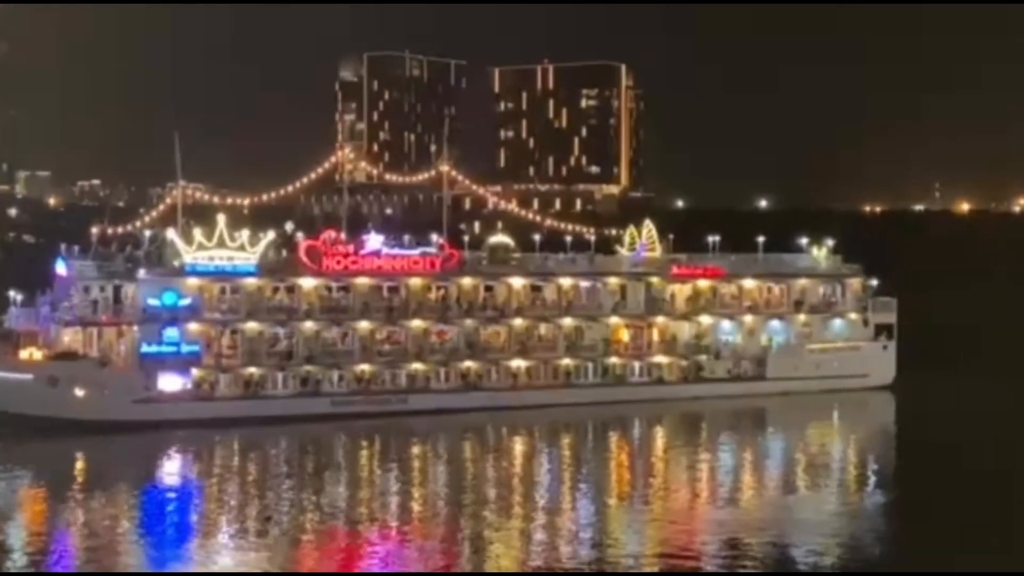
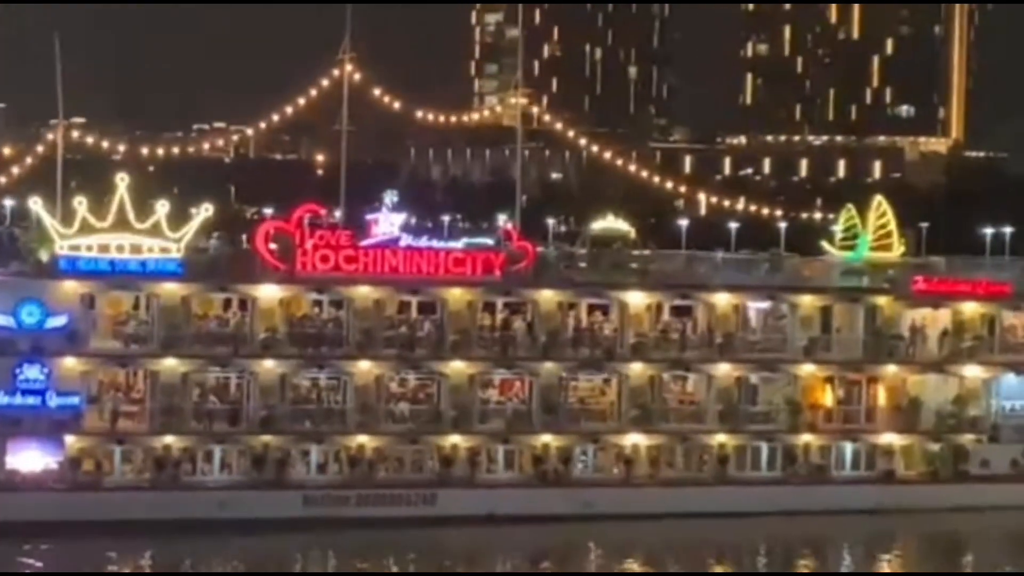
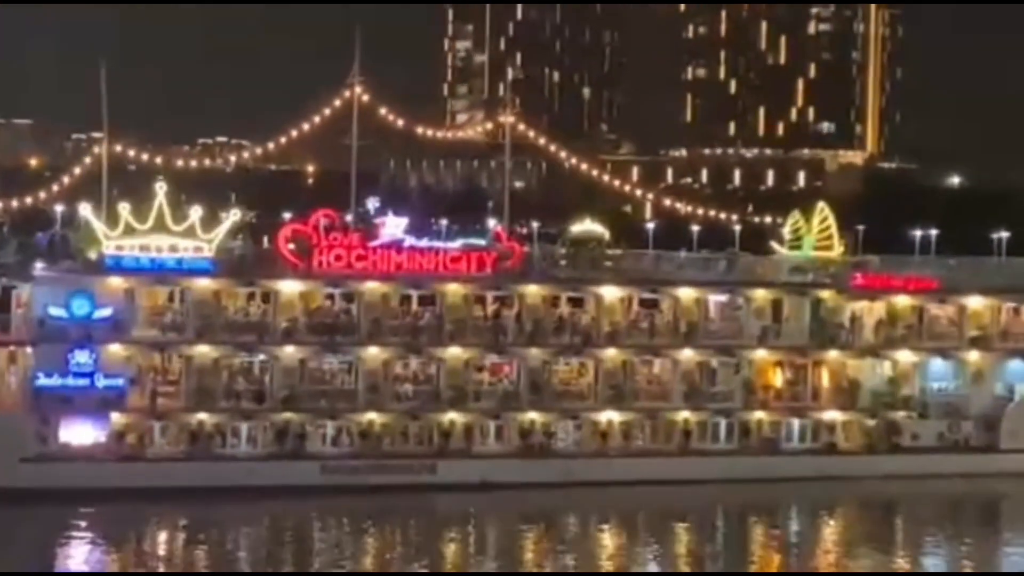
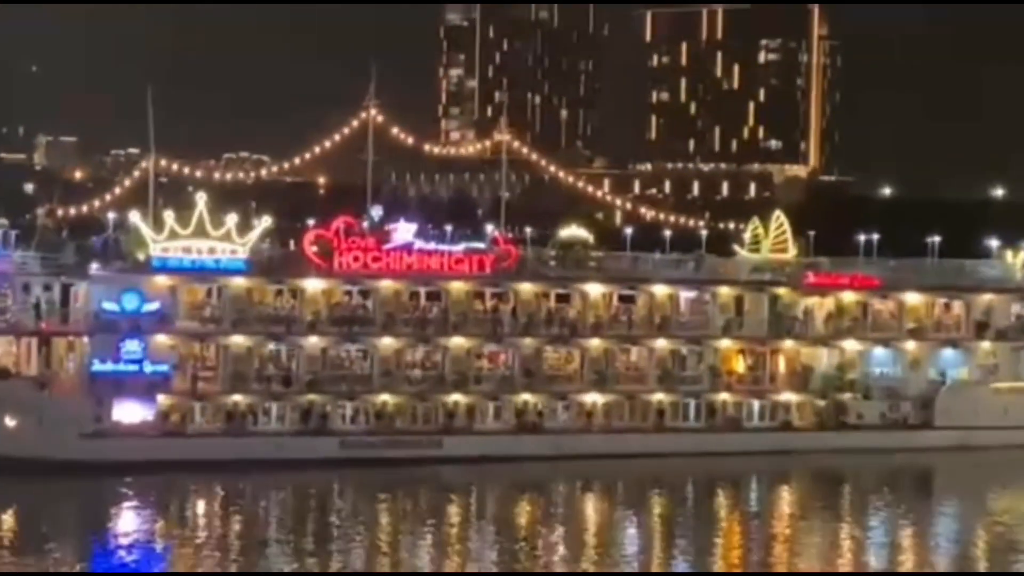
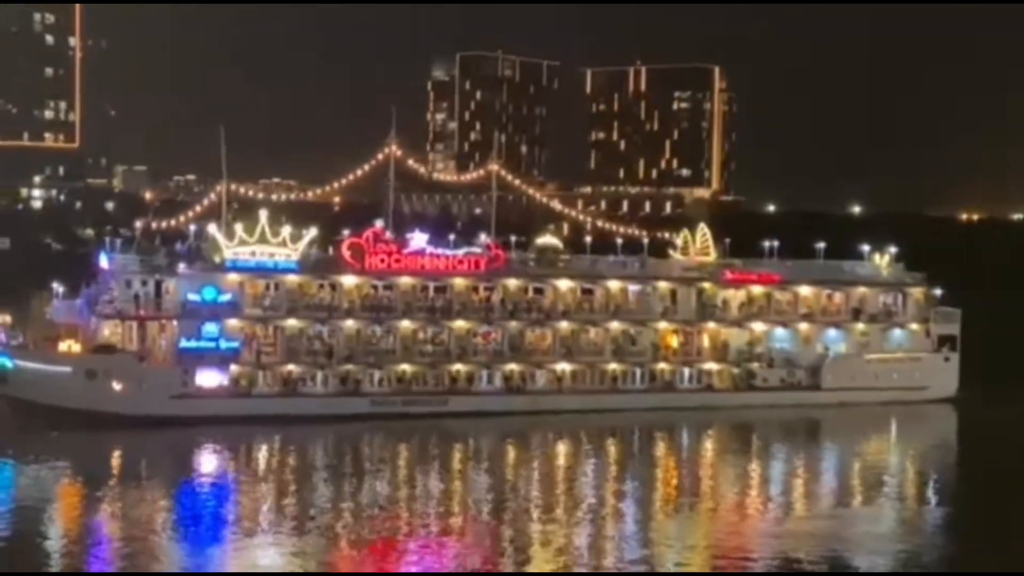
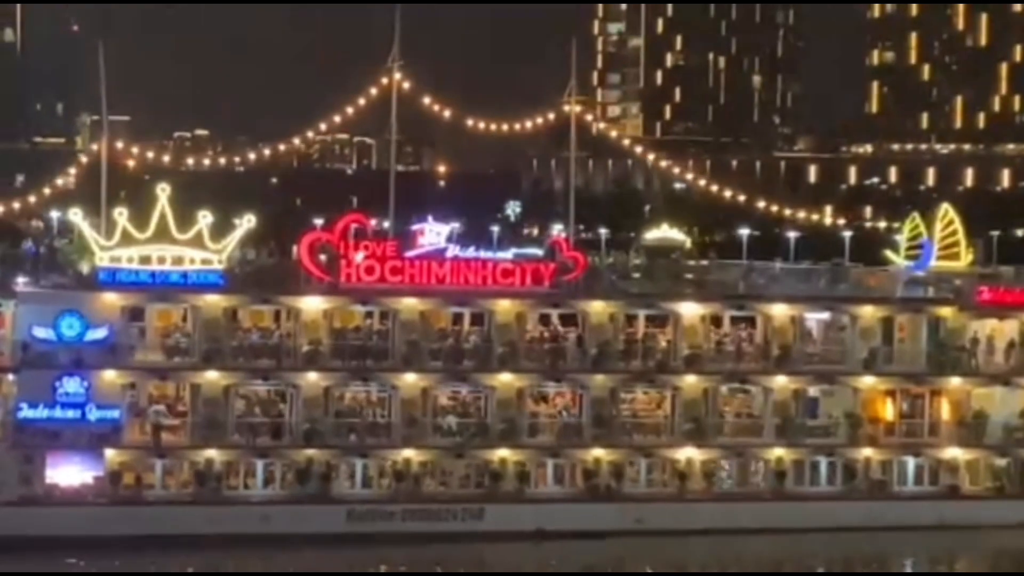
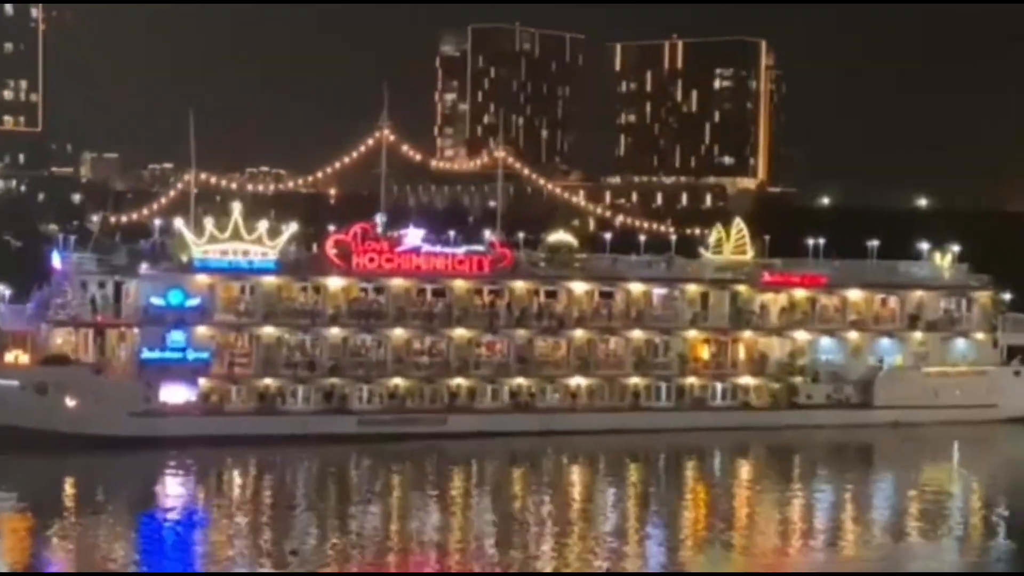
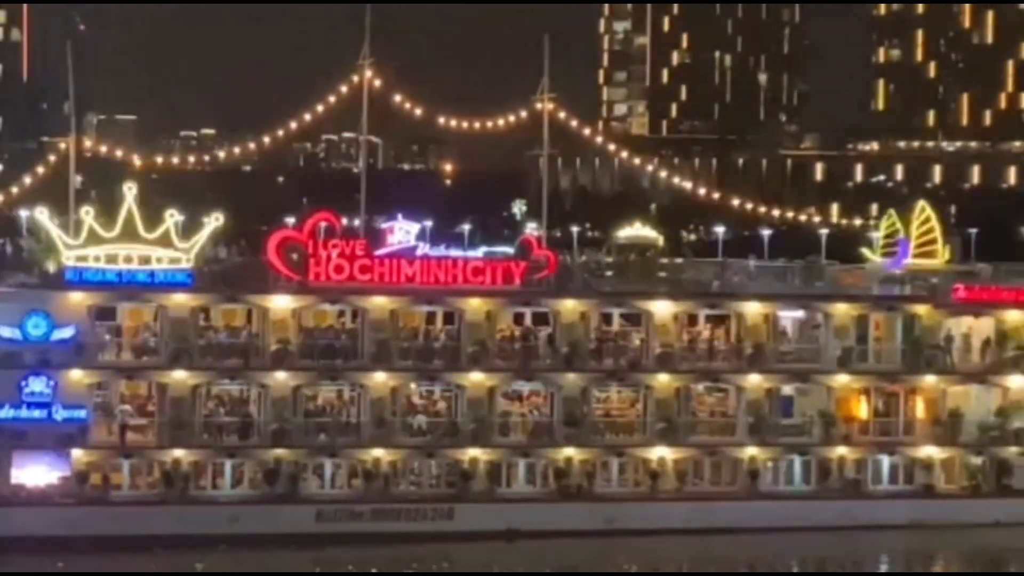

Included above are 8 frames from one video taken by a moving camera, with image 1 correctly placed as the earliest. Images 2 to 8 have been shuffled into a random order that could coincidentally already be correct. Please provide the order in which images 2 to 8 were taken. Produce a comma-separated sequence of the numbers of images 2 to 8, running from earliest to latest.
5, 7, 4, 3, 2, 6, 8
